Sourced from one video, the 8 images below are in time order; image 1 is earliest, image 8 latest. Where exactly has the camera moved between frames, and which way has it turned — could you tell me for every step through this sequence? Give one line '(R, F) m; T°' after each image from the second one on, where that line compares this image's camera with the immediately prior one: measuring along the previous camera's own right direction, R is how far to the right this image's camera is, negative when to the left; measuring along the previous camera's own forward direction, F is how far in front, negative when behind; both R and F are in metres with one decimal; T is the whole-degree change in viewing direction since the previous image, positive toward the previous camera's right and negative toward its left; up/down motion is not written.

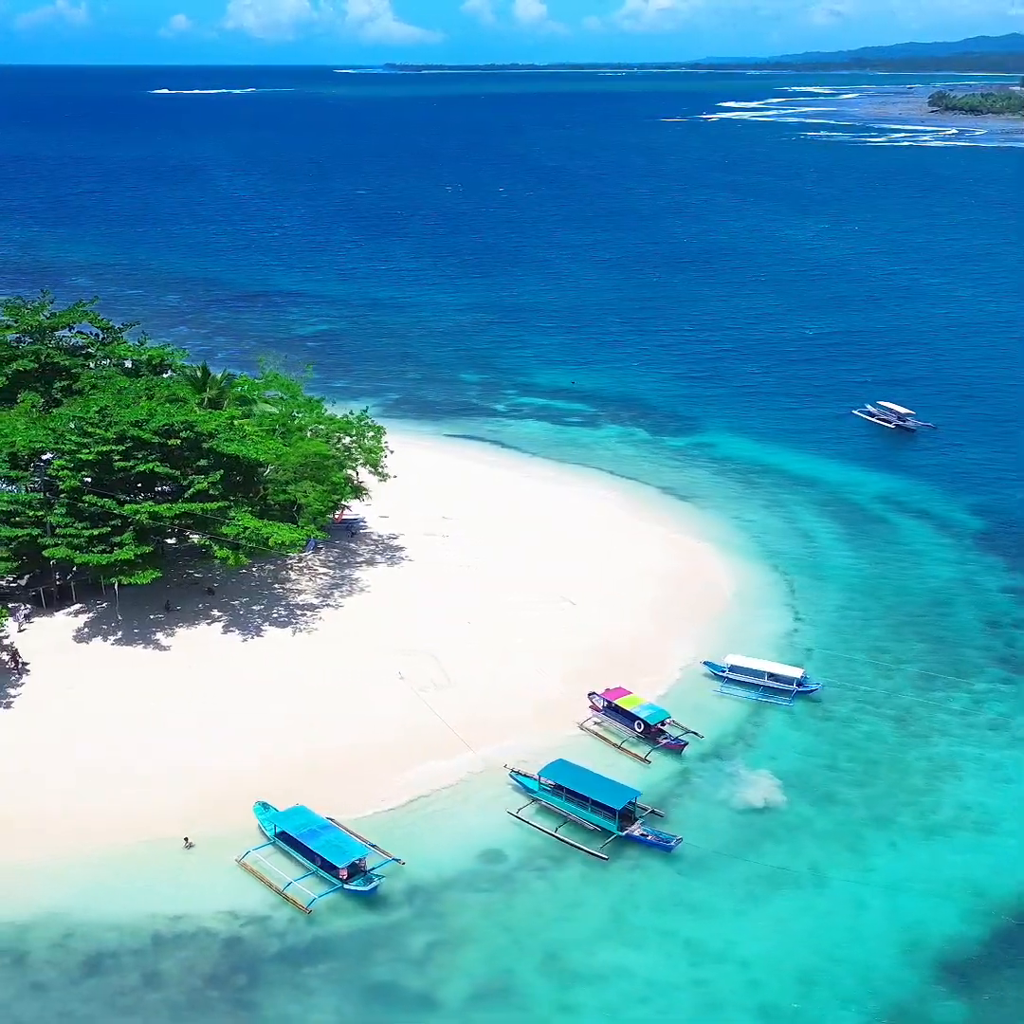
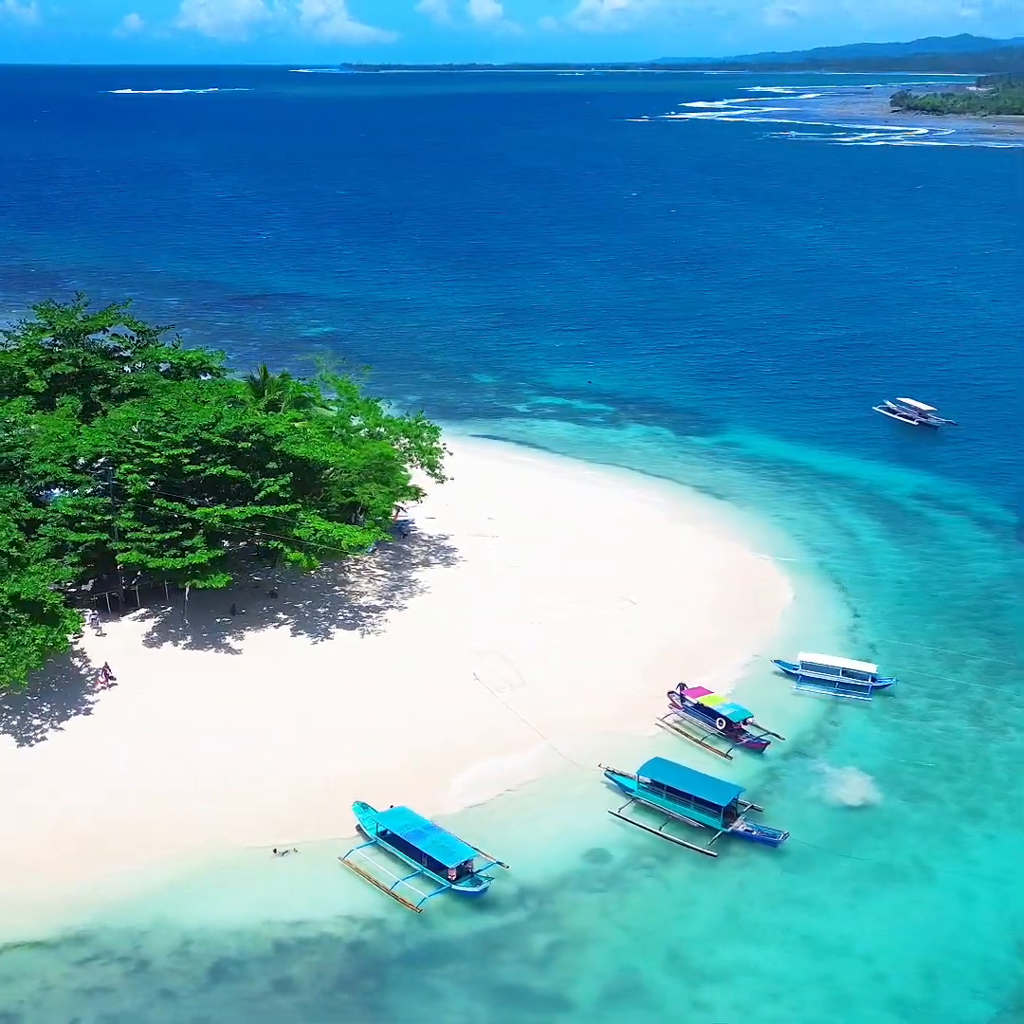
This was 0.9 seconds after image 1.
(-2.7, 0.0) m; +1°
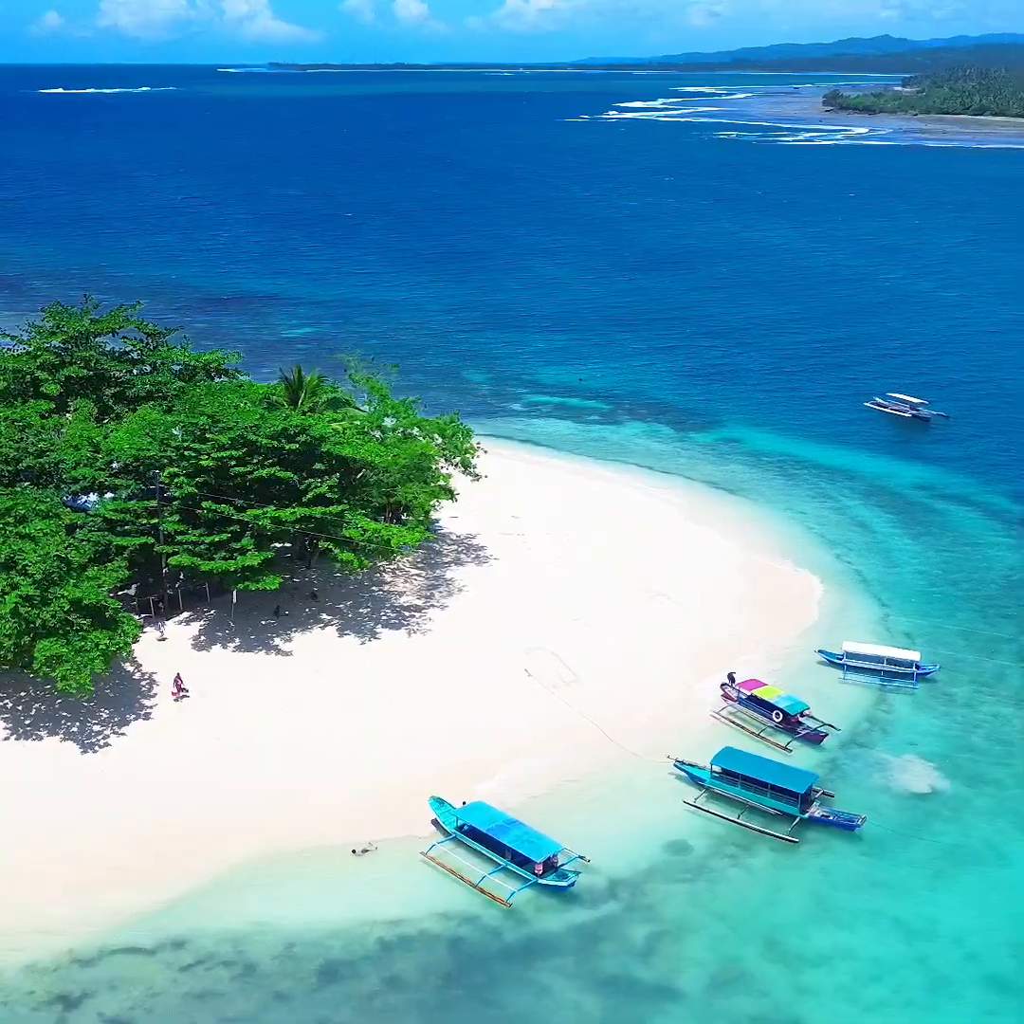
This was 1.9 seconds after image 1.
(-2.7, -0.1) m; +3°
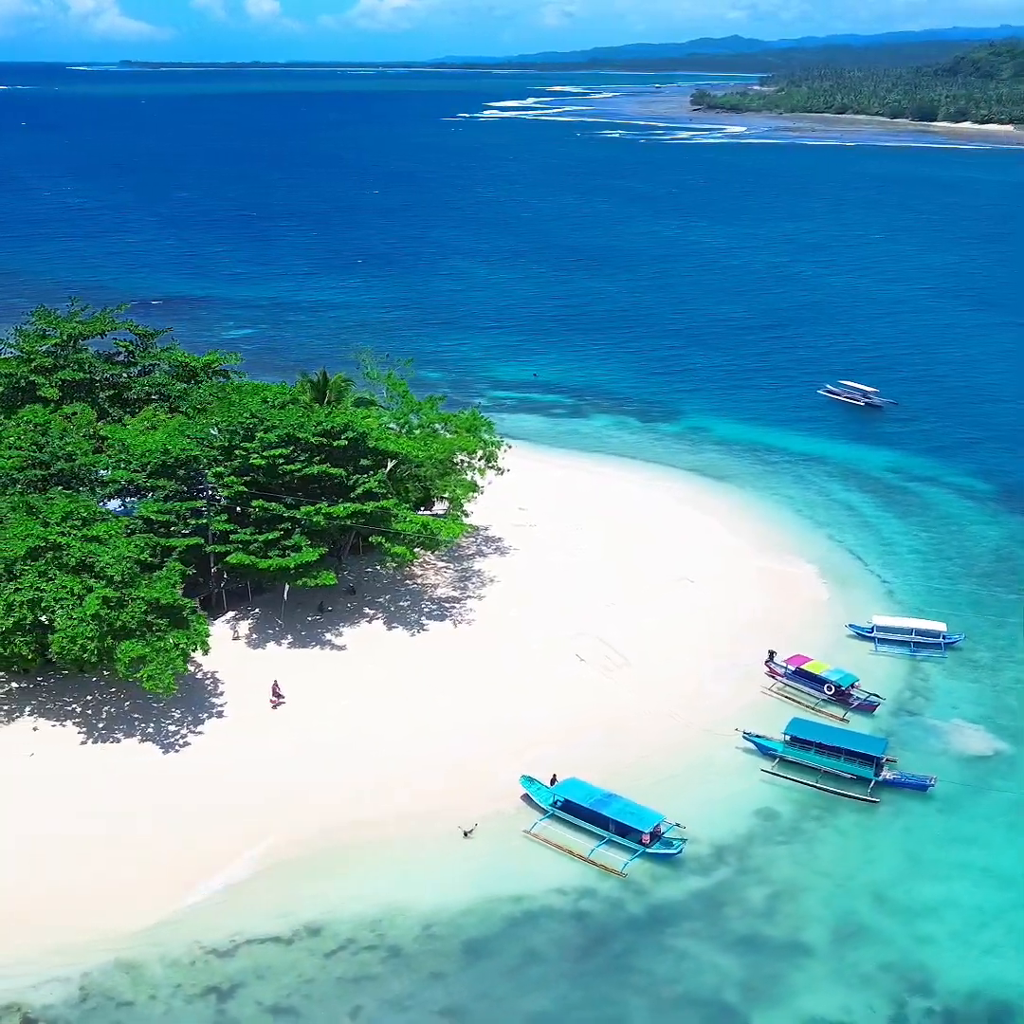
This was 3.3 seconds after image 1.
(-4.3, -0.5) m; +5°
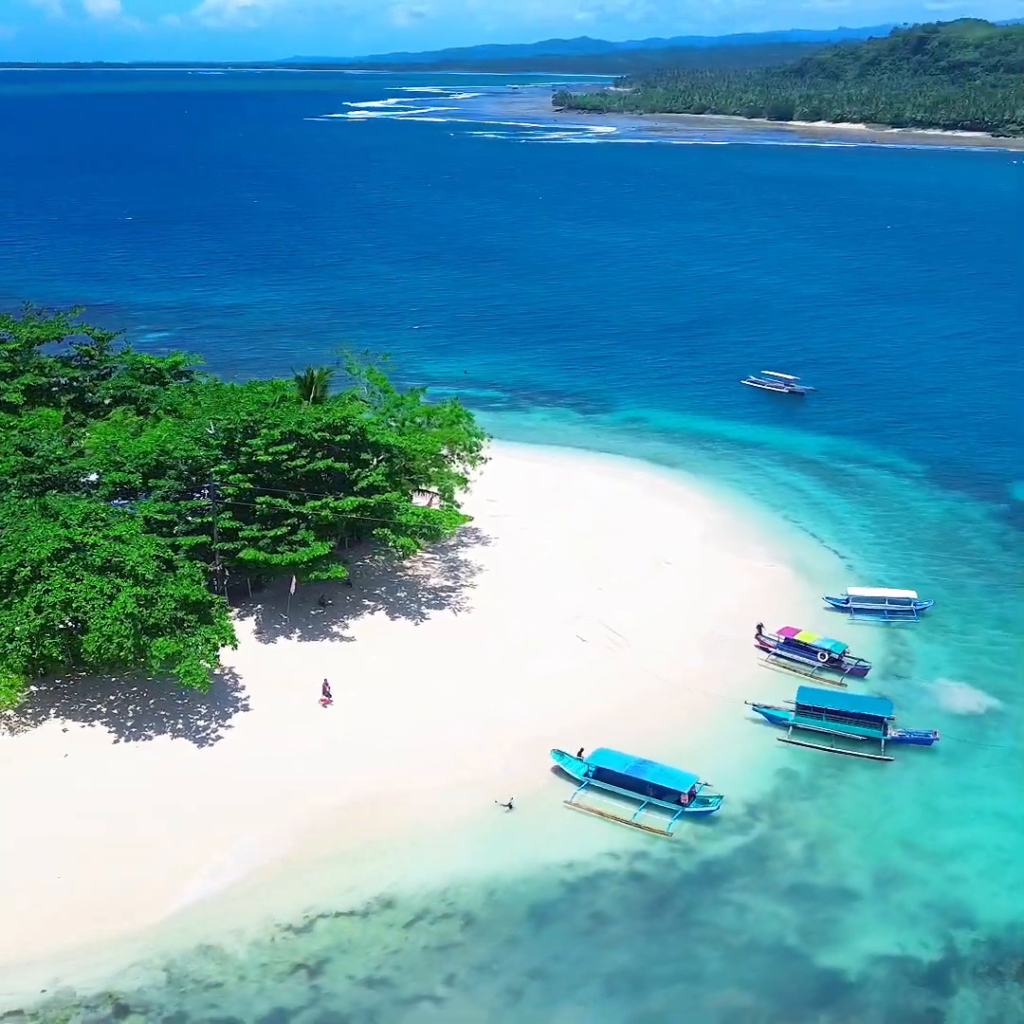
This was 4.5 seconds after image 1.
(-3.3, -0.8) m; +6°
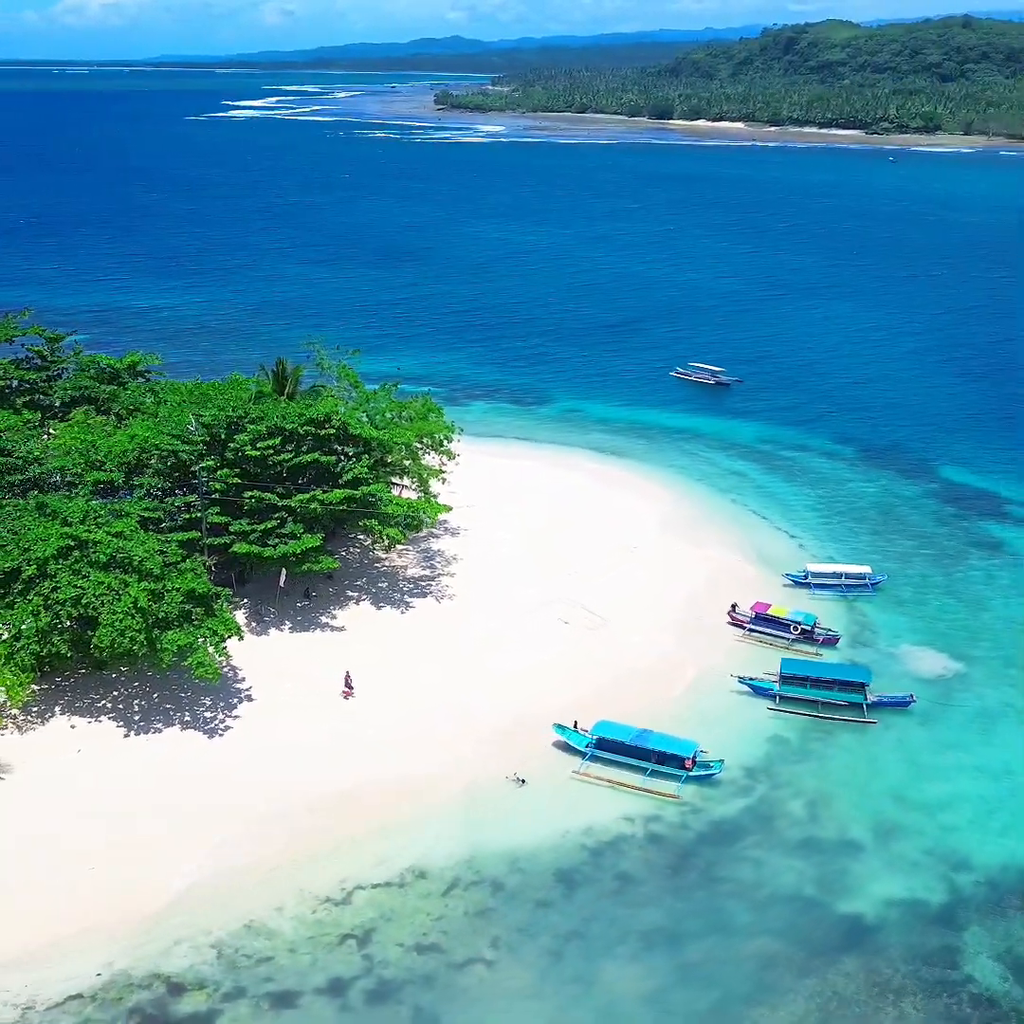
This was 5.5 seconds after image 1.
(-2.5, -0.9) m; +5°
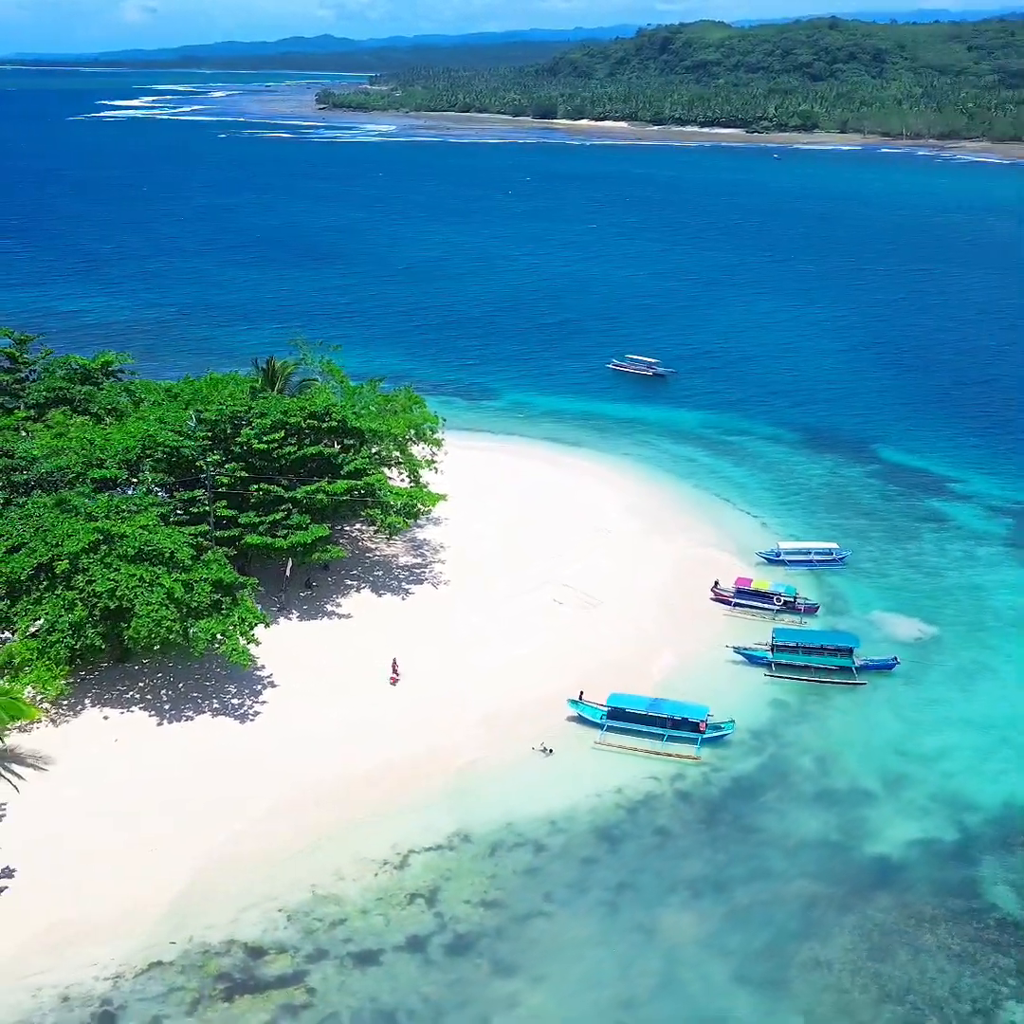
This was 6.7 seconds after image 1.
(-2.9, -1.3) m; +5°
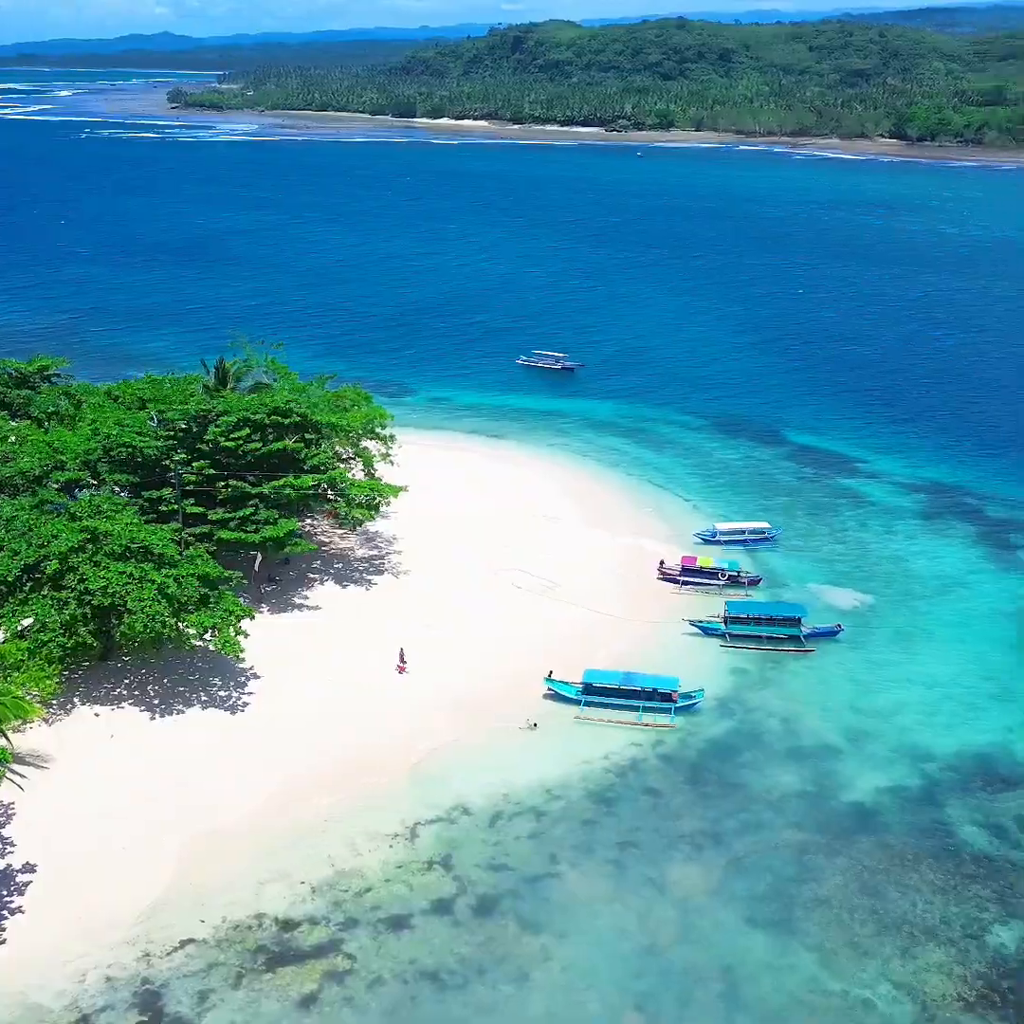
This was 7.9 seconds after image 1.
(-2.6, -1.2) m; +6°
